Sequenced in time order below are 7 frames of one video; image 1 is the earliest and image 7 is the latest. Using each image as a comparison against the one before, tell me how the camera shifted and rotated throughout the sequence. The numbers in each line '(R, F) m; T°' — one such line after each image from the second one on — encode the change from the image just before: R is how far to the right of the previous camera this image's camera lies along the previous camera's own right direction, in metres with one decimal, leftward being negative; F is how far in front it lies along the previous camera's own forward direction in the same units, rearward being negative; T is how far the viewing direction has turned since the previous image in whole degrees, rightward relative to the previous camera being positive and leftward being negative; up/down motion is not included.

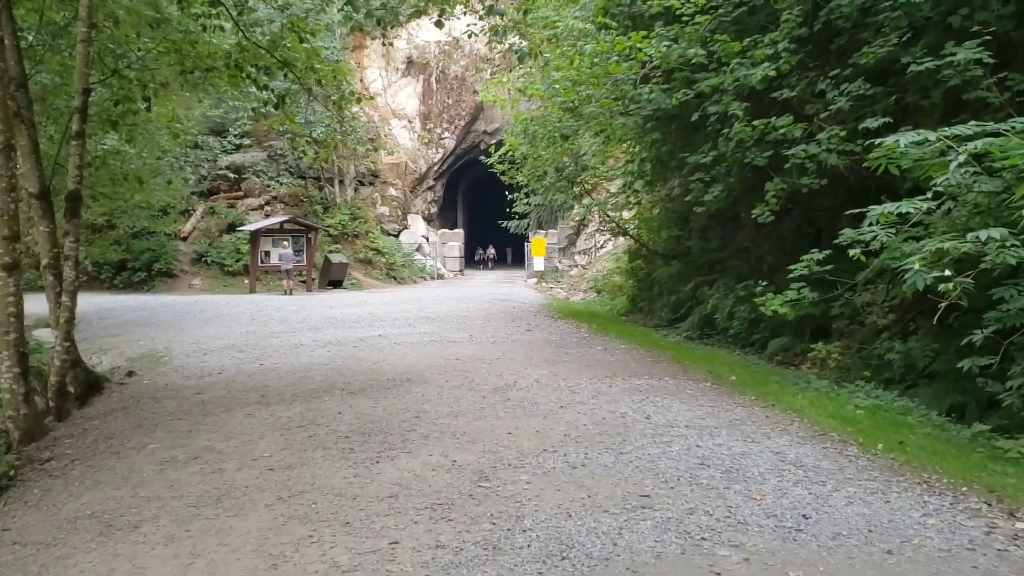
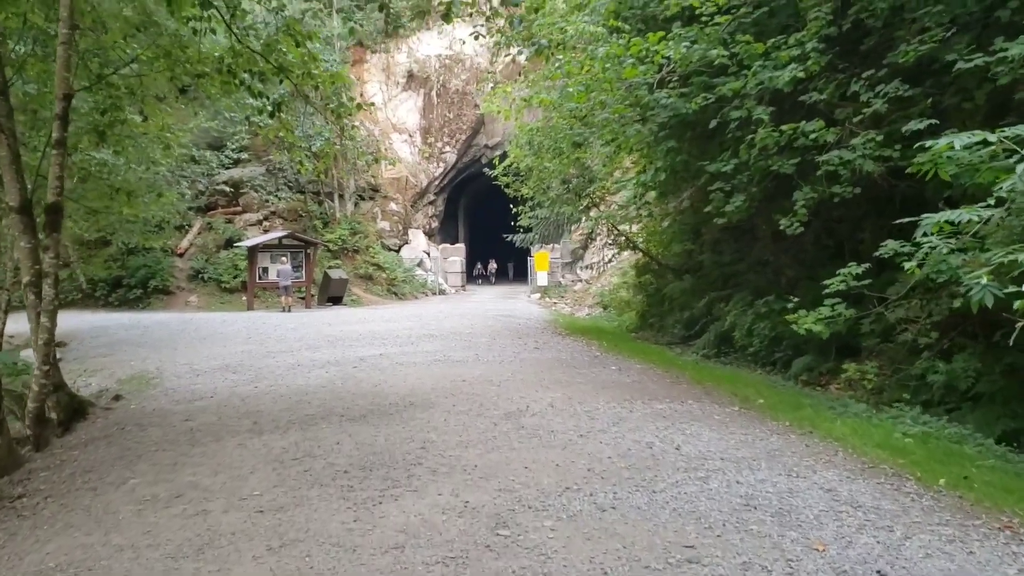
(-0.1, +0.5) m; 0°
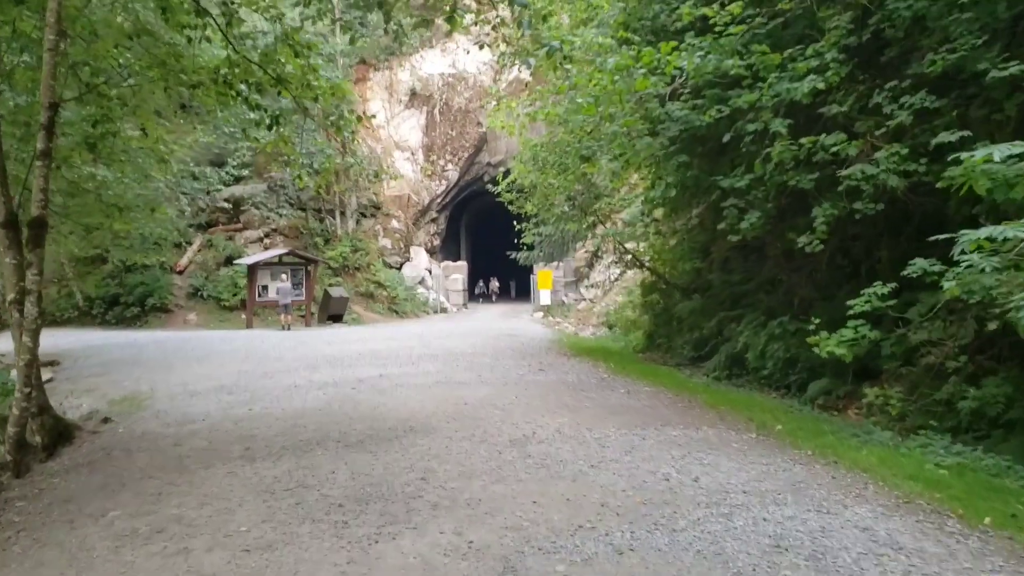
(0.0, +0.4) m; 0°
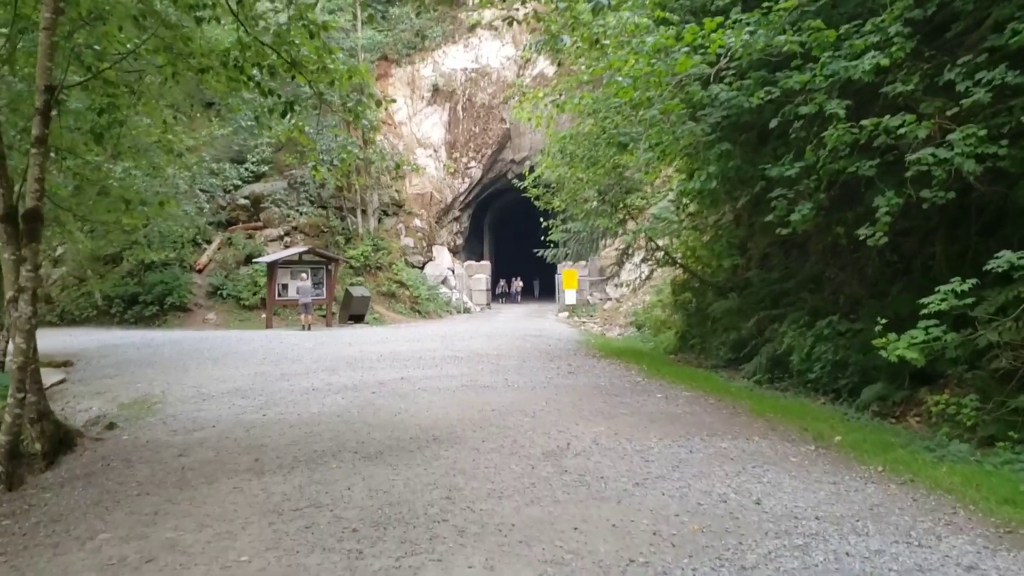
(-0.1, +0.6) m; -1°
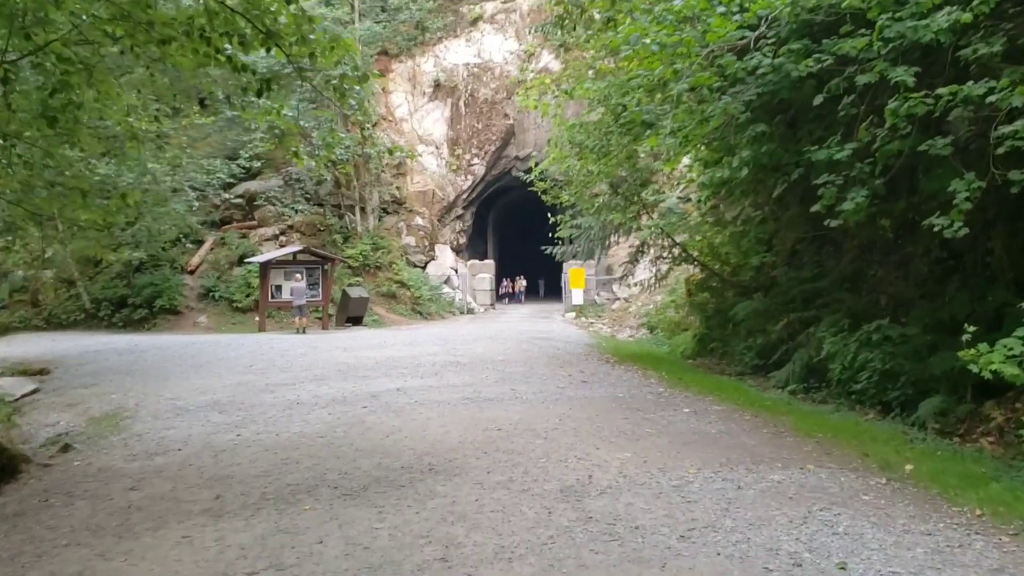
(0.0, +1.1) m; 0°
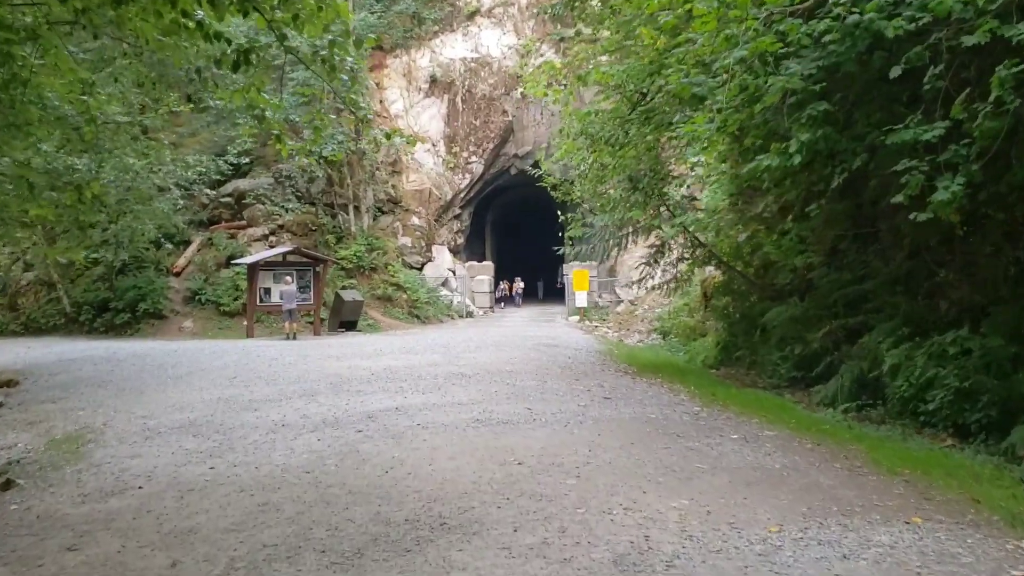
(-0.2, +1.2) m; 0°
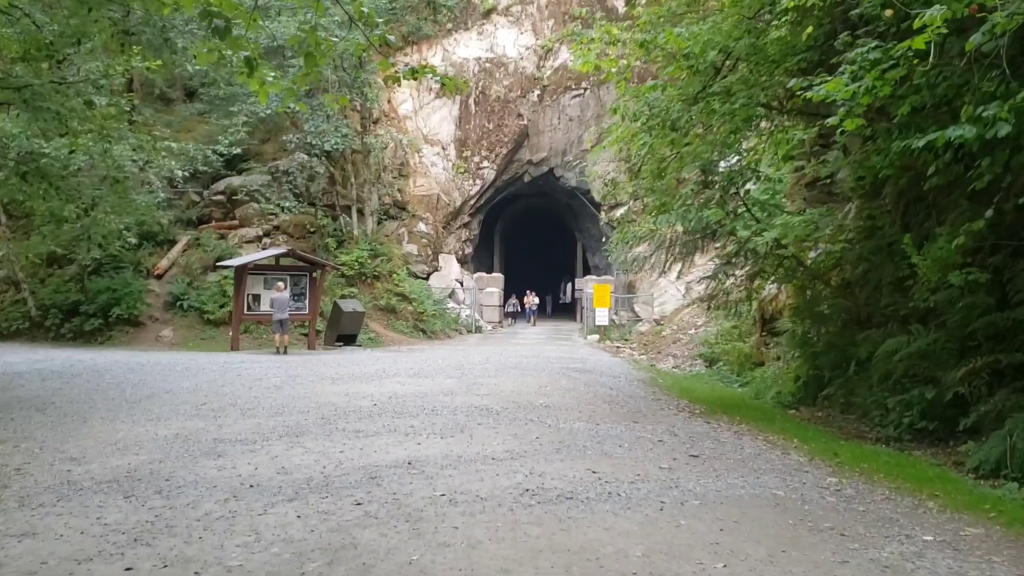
(-0.4, +2.4) m; 0°
